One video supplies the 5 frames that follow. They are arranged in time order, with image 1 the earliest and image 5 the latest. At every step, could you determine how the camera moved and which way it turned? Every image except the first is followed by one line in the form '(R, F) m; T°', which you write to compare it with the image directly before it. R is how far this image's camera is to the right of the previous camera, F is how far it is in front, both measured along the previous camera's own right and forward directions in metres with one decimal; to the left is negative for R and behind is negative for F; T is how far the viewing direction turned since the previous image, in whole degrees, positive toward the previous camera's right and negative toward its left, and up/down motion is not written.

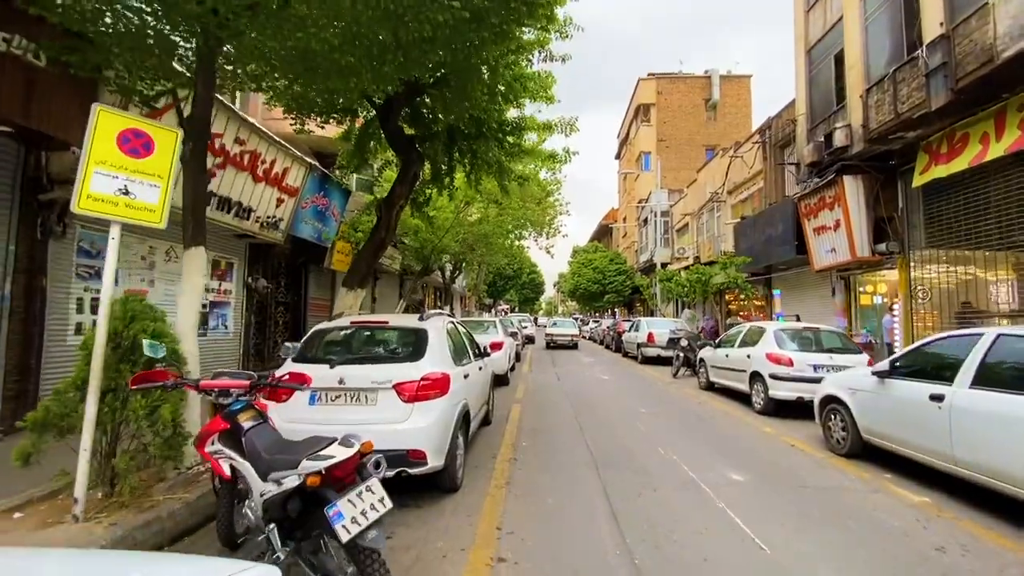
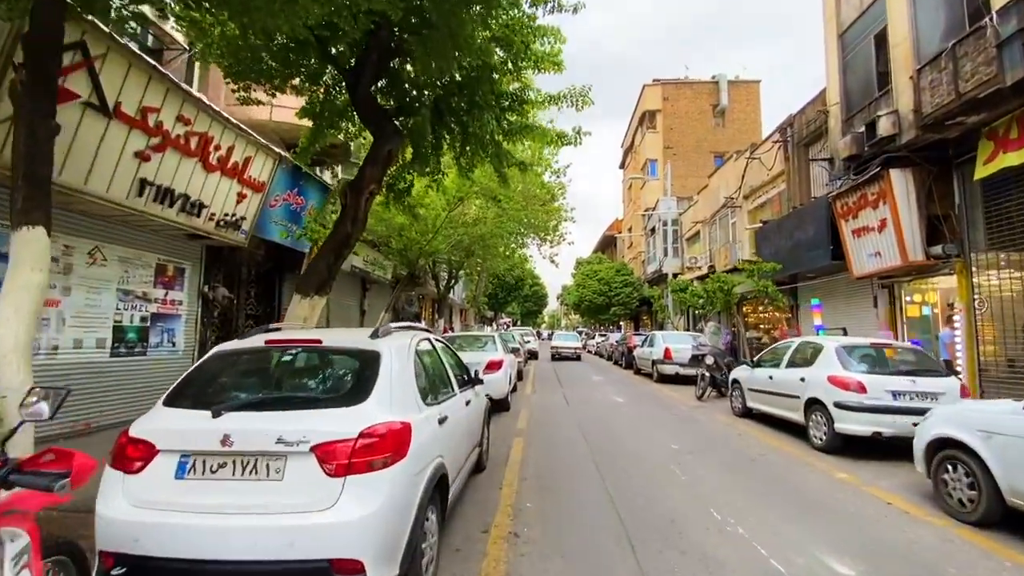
(0.0, +1.9) m; 0°
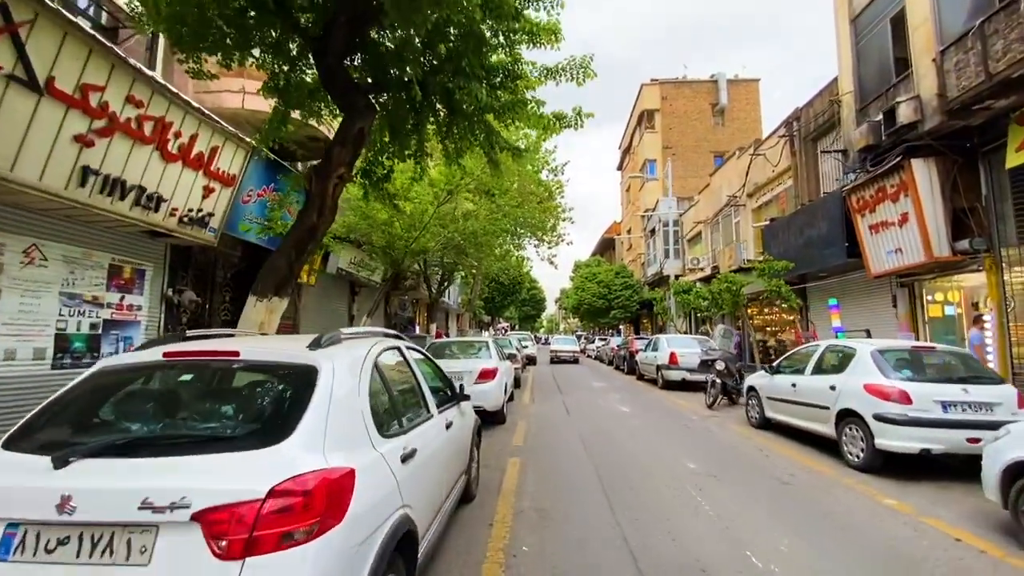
(+0.1, +1.0) m; 0°
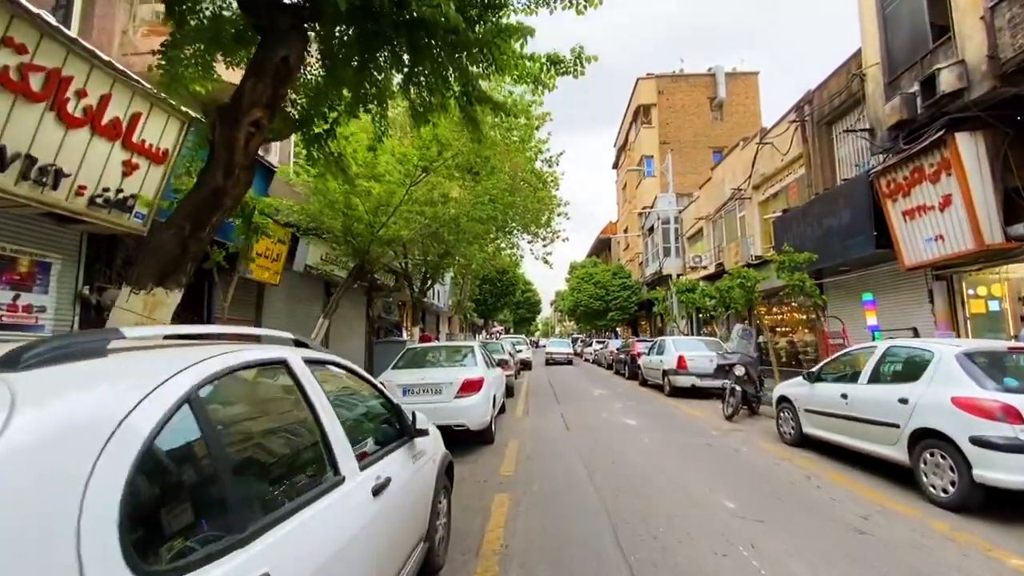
(+0.1, +1.7) m; +1°
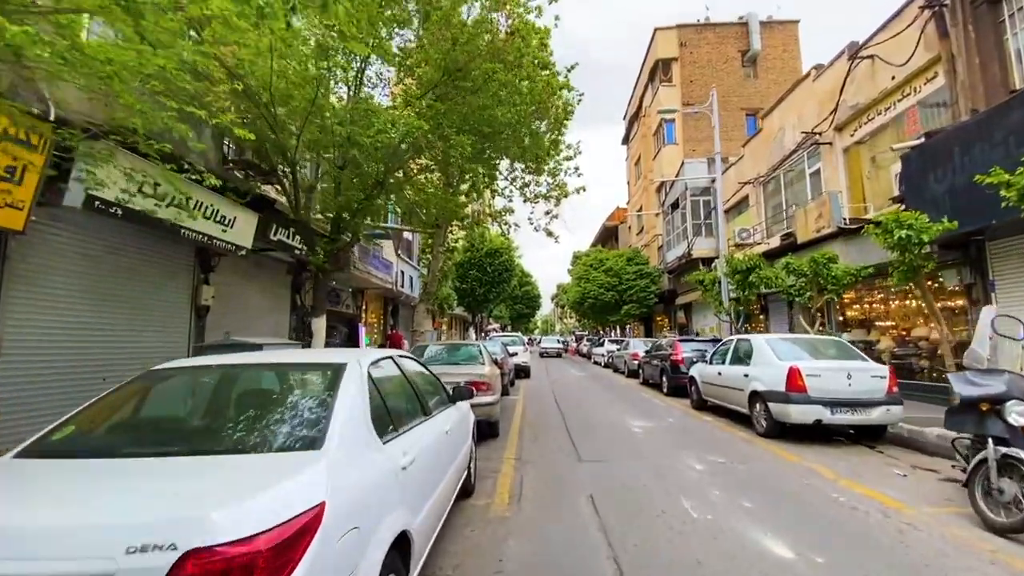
(+0.3, +6.6) m; 0°
